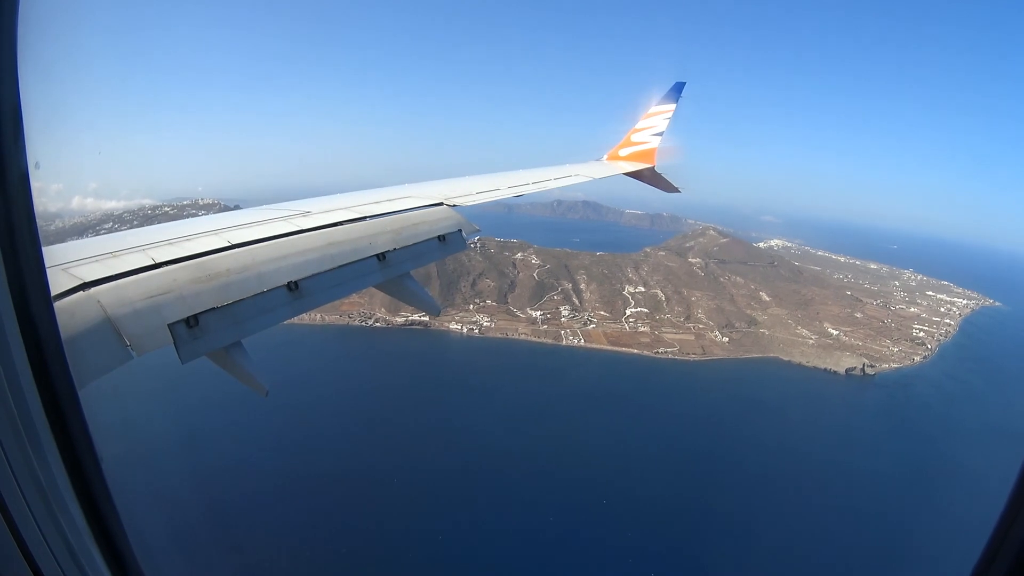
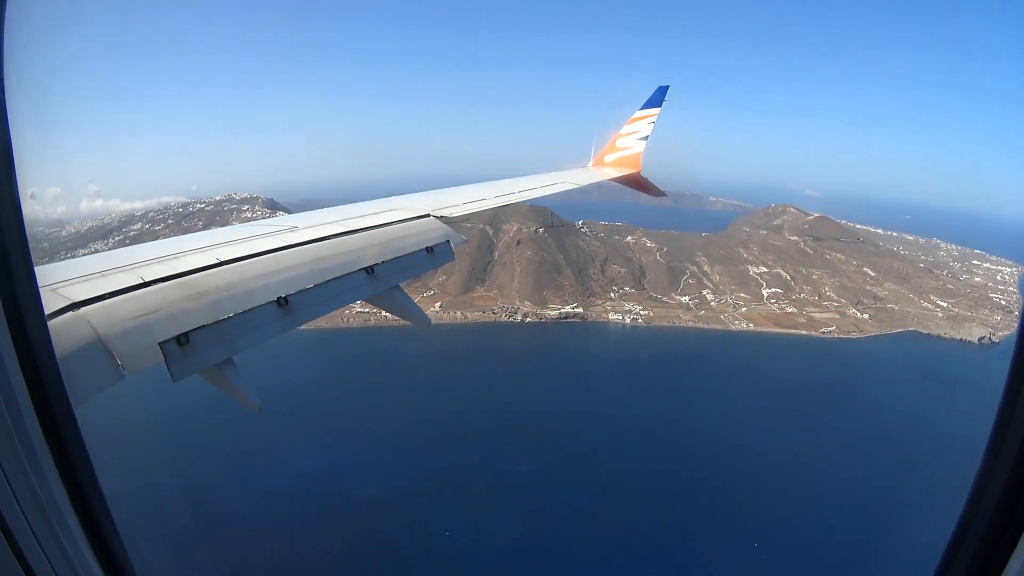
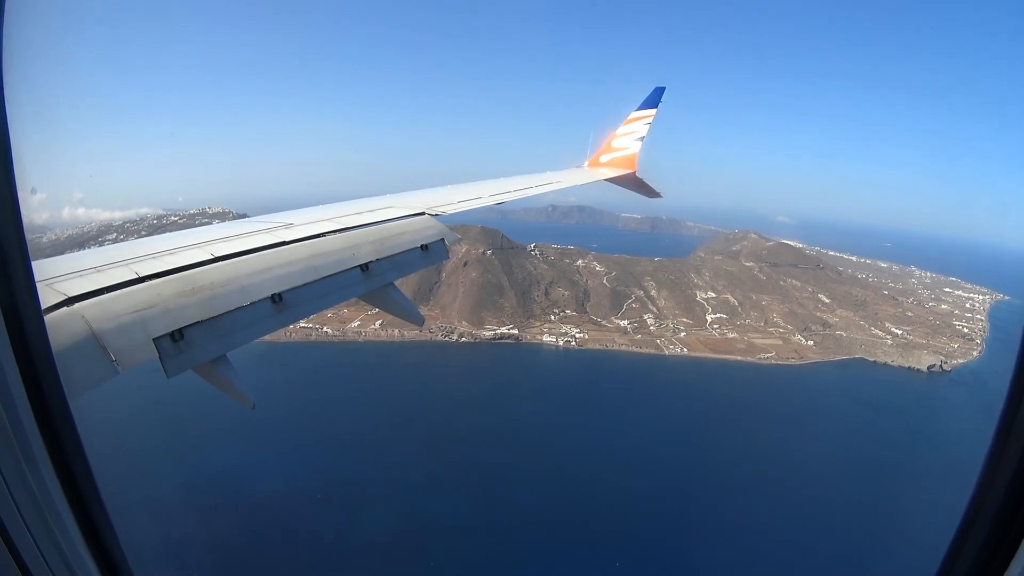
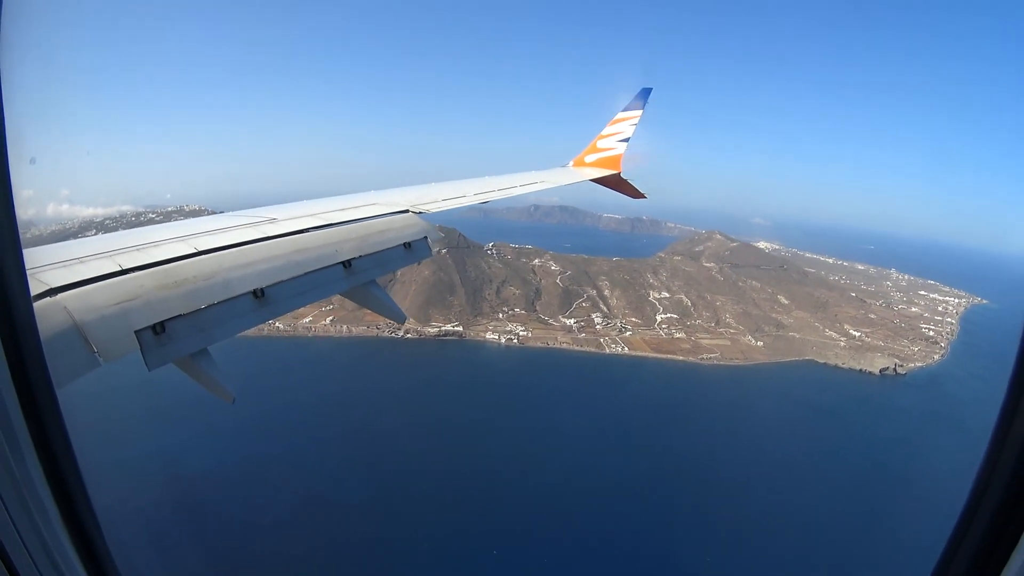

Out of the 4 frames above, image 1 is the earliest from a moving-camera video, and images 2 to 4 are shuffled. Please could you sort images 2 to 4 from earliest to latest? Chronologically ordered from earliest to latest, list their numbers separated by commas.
4, 3, 2
